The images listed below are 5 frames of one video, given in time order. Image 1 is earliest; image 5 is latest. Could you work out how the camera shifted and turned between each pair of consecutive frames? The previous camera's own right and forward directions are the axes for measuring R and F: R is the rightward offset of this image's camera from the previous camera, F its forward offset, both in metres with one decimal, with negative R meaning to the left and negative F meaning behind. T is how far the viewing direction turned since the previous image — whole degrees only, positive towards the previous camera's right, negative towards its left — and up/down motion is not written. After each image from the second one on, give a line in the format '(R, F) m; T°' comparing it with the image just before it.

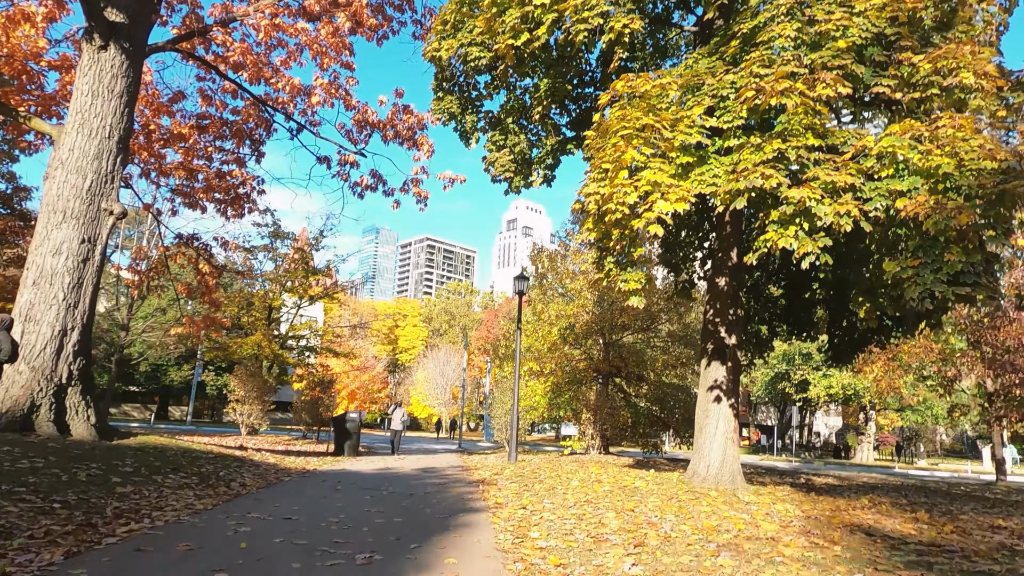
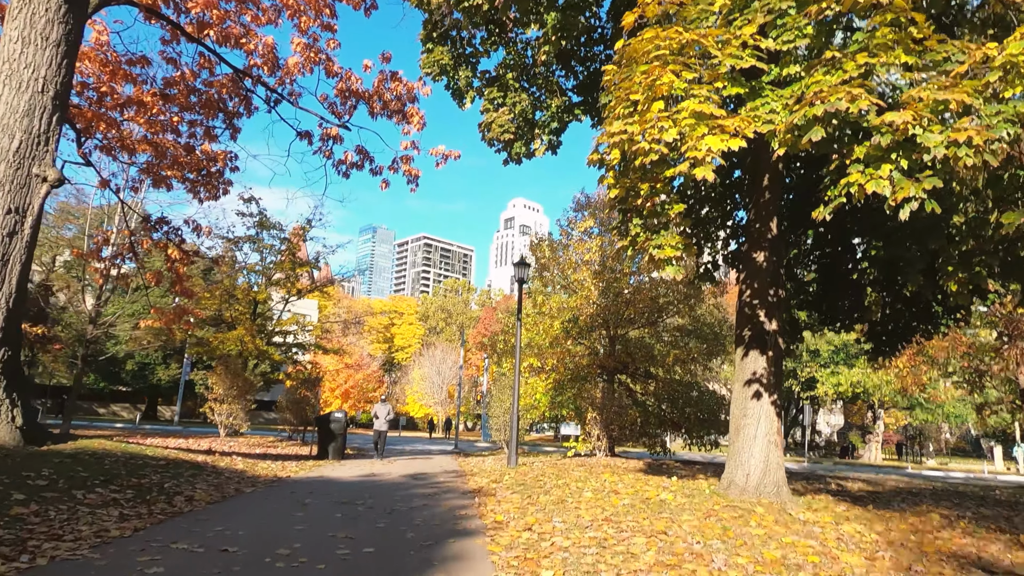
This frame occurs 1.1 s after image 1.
(0.0, +1.4) m; 0°
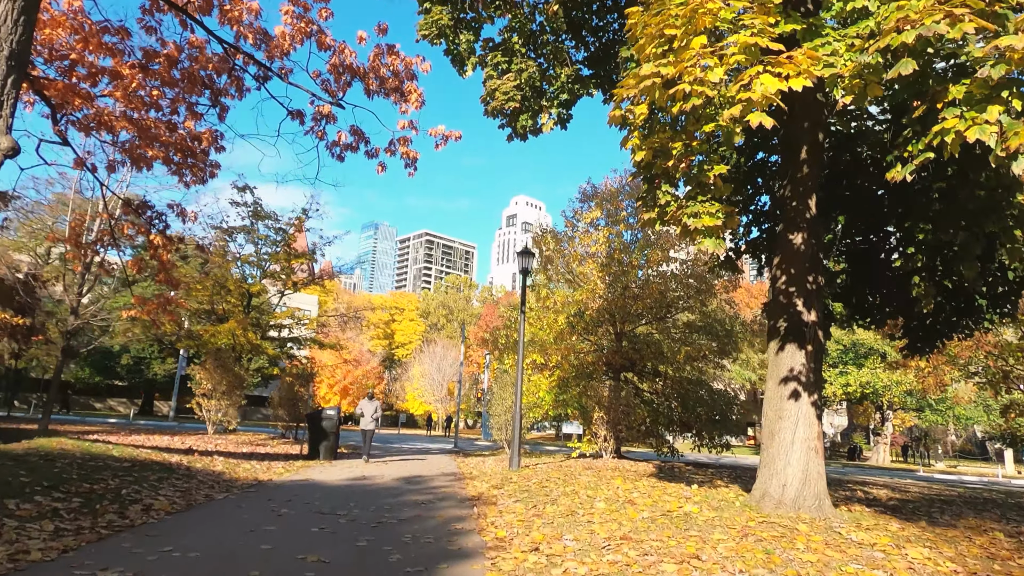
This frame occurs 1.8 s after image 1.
(0.0, +0.9) m; 0°
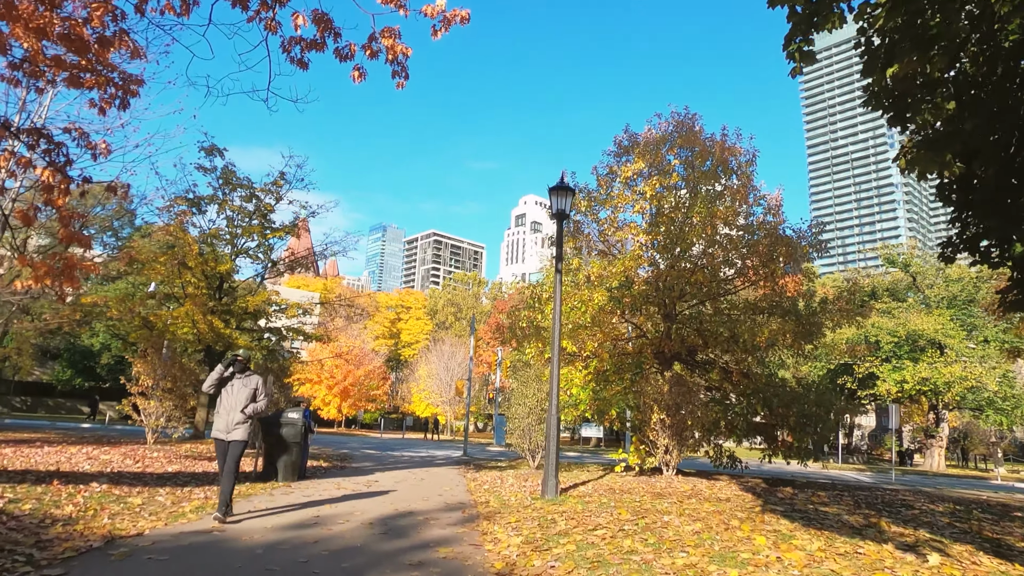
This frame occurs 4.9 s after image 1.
(-0.3, +3.9) m; -1°
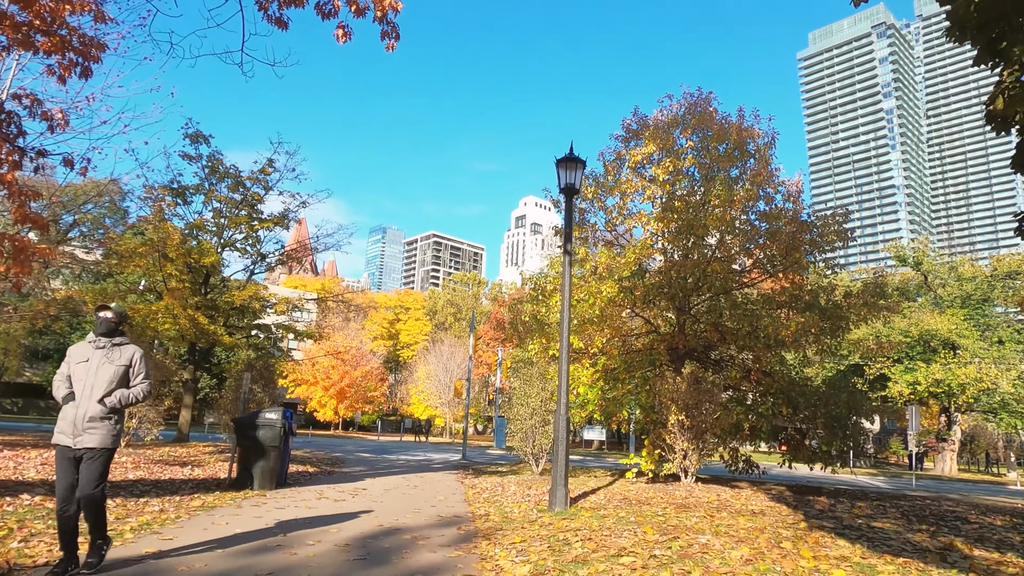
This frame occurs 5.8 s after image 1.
(0.0, +1.1) m; 0°
